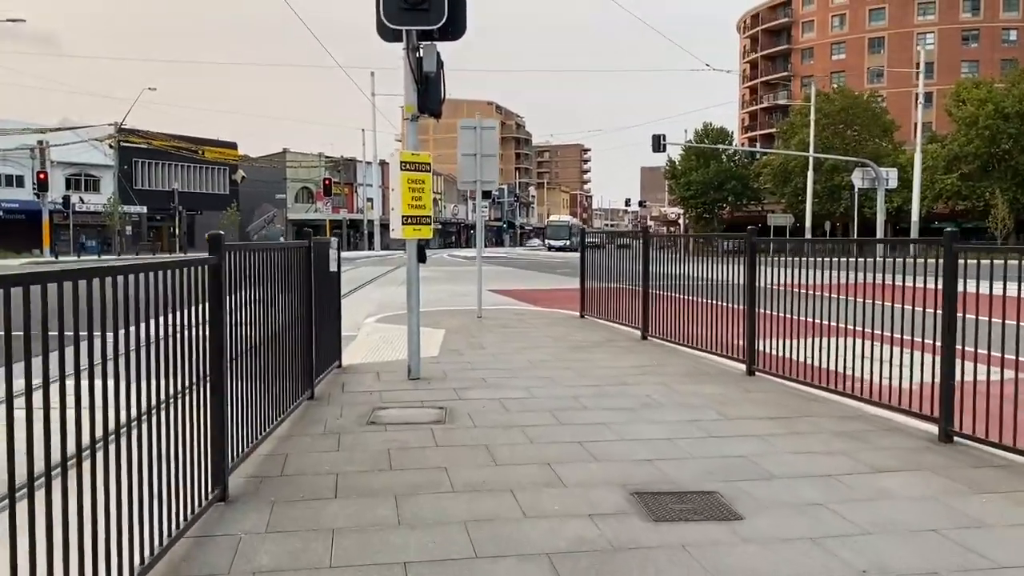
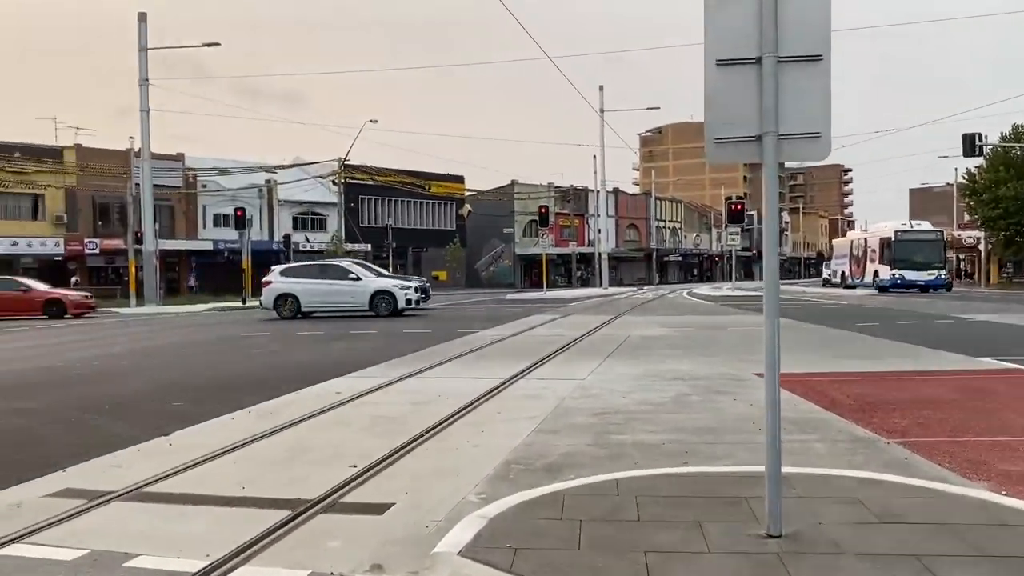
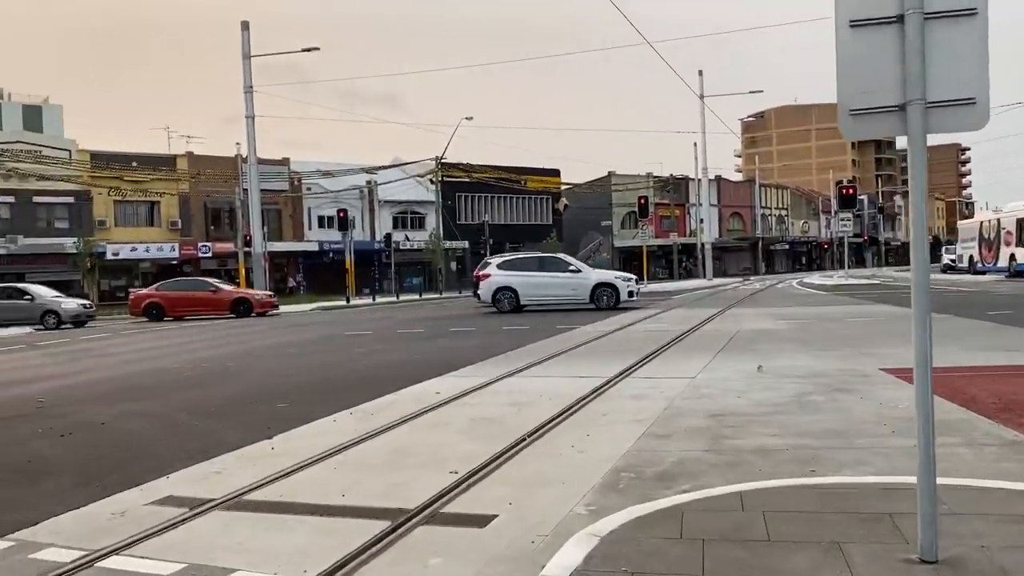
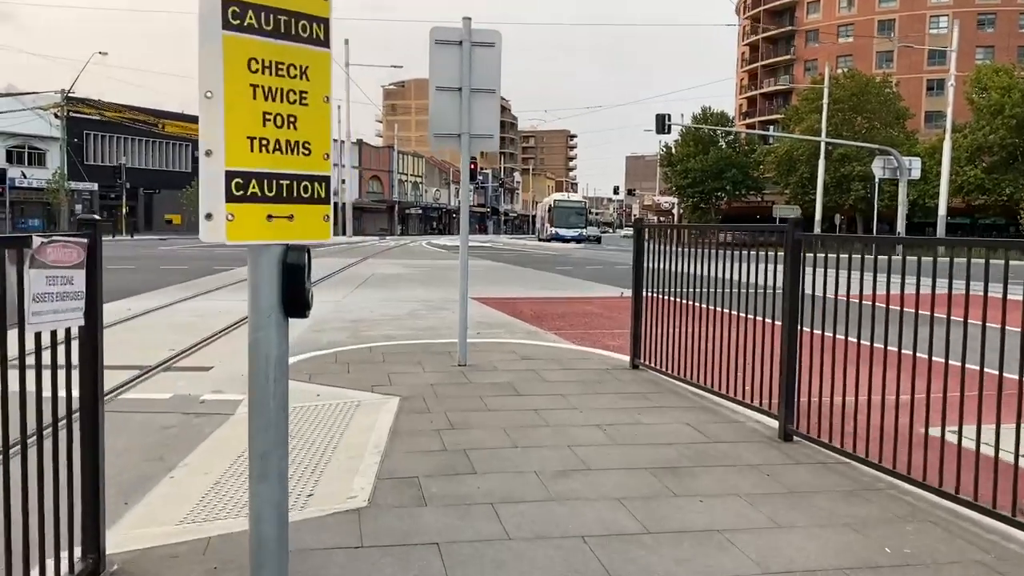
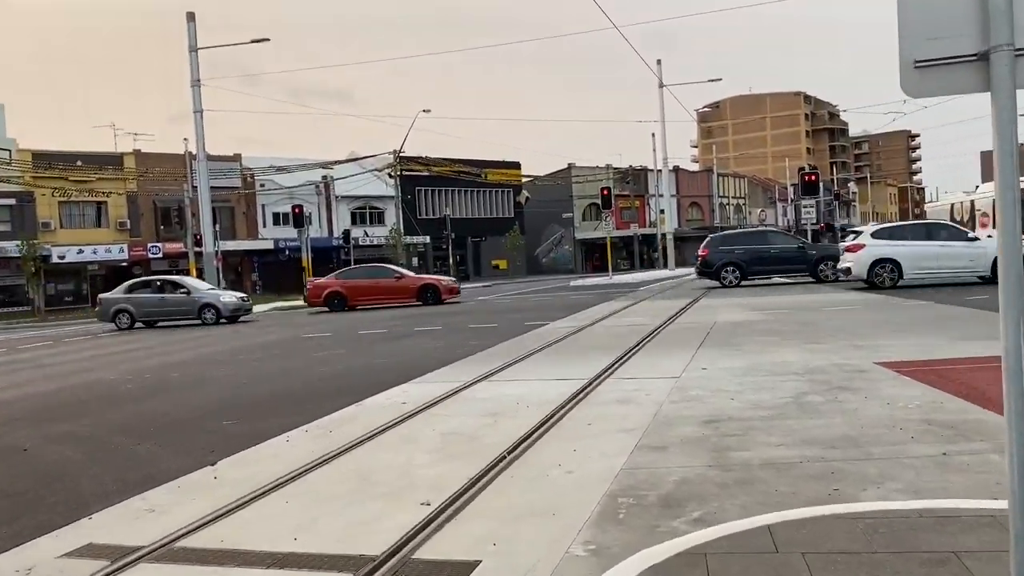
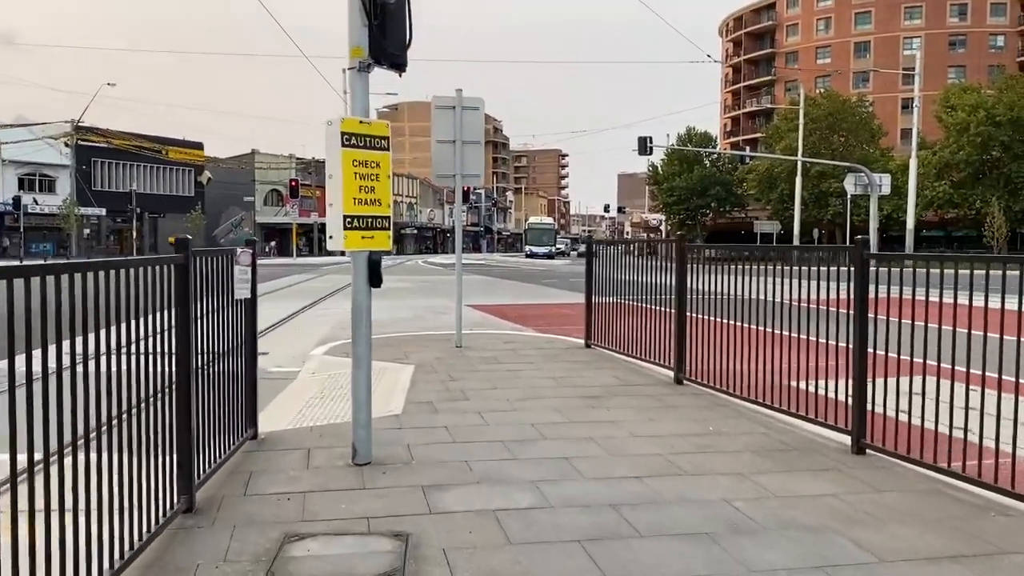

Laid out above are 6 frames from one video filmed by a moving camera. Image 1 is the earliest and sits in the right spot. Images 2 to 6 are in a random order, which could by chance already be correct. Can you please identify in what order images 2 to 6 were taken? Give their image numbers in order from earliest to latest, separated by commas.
6, 4, 2, 3, 5
